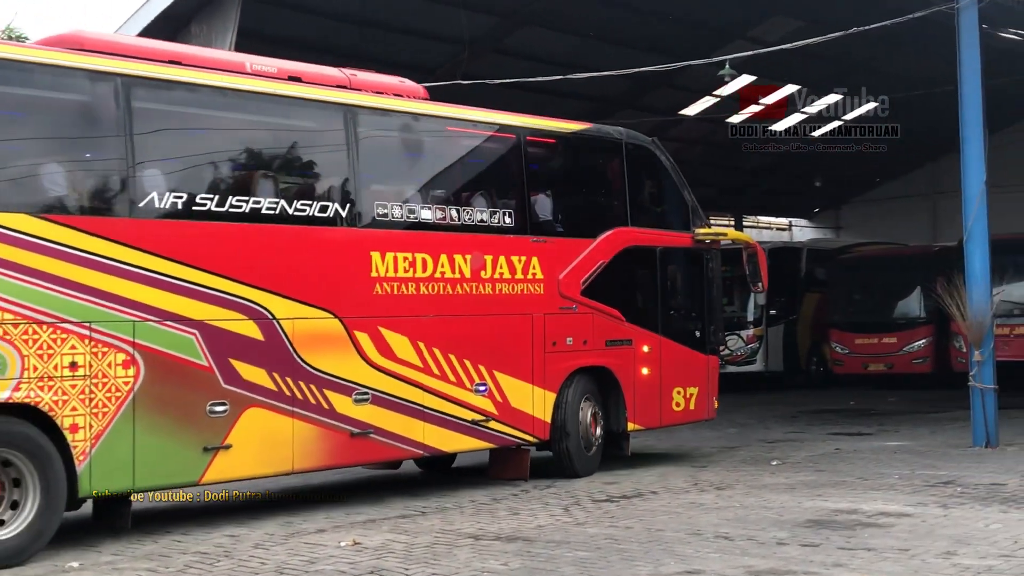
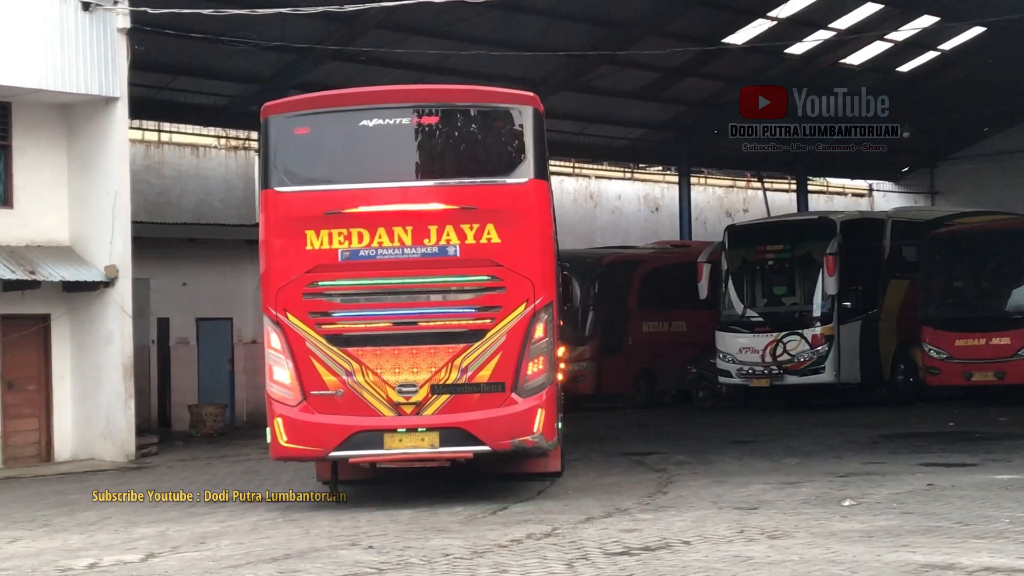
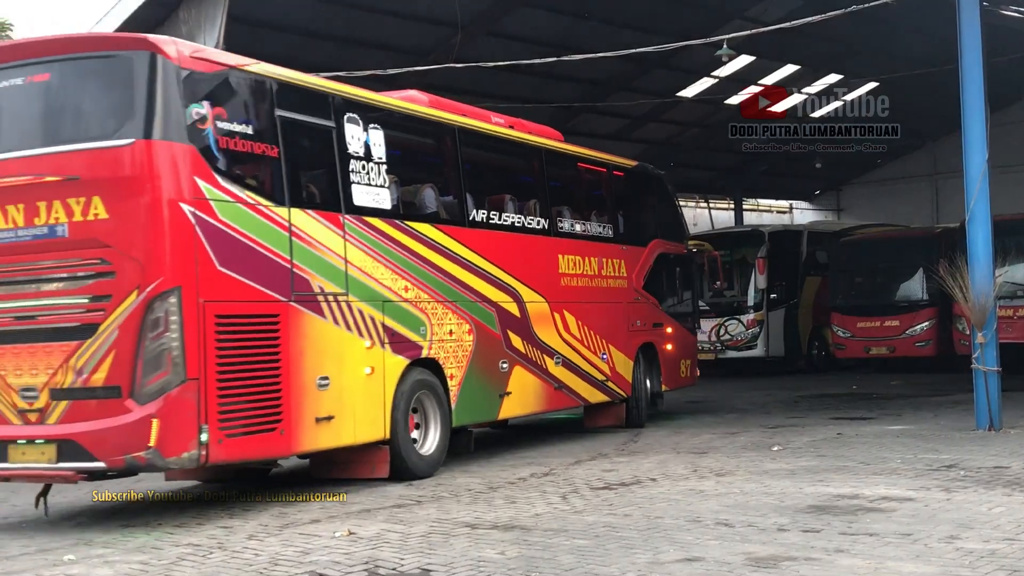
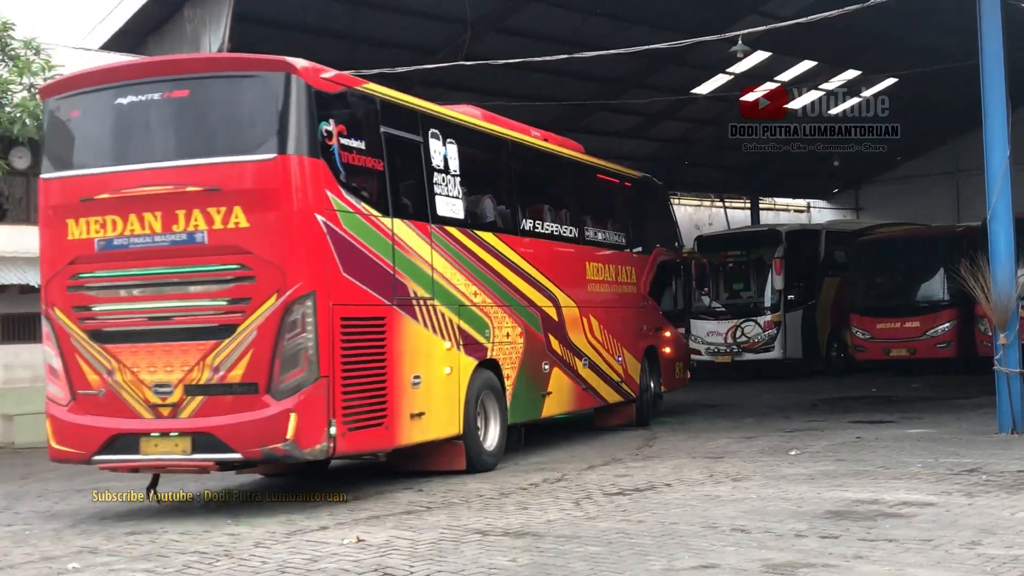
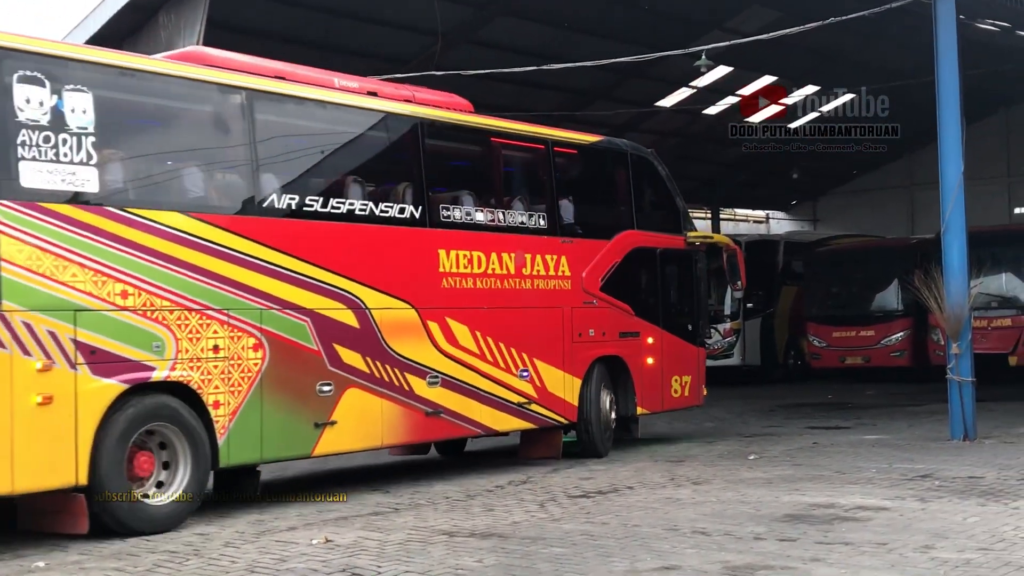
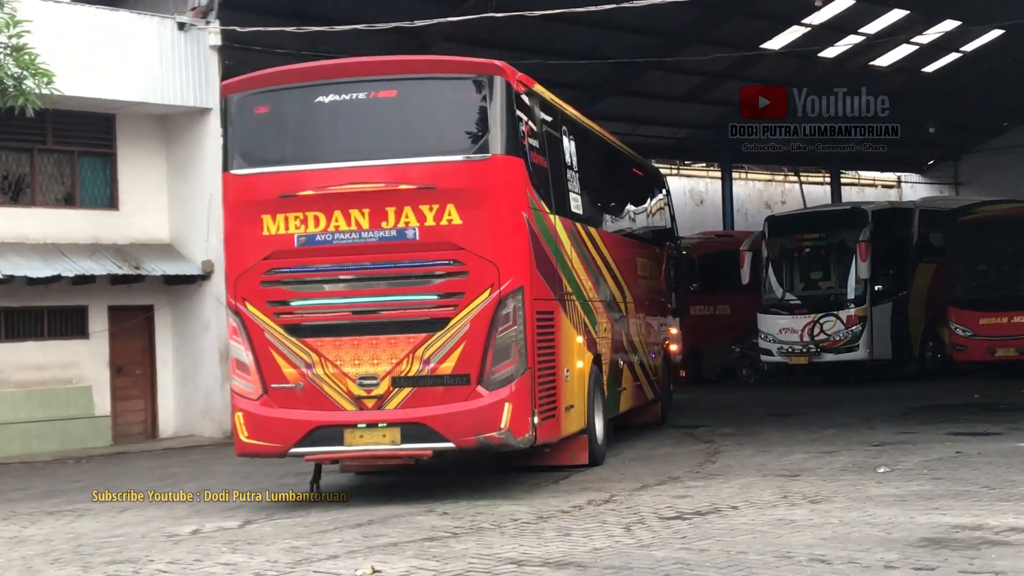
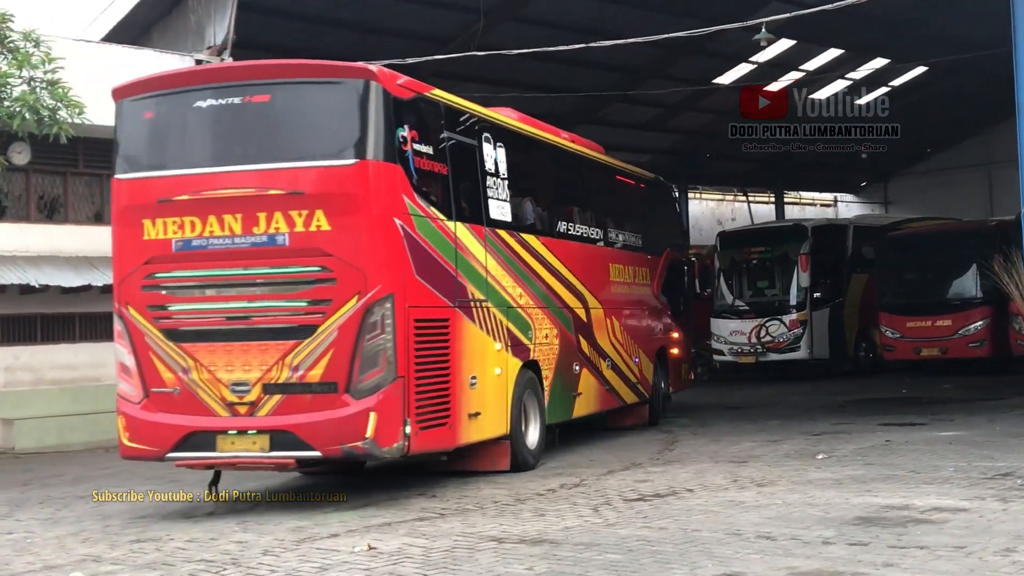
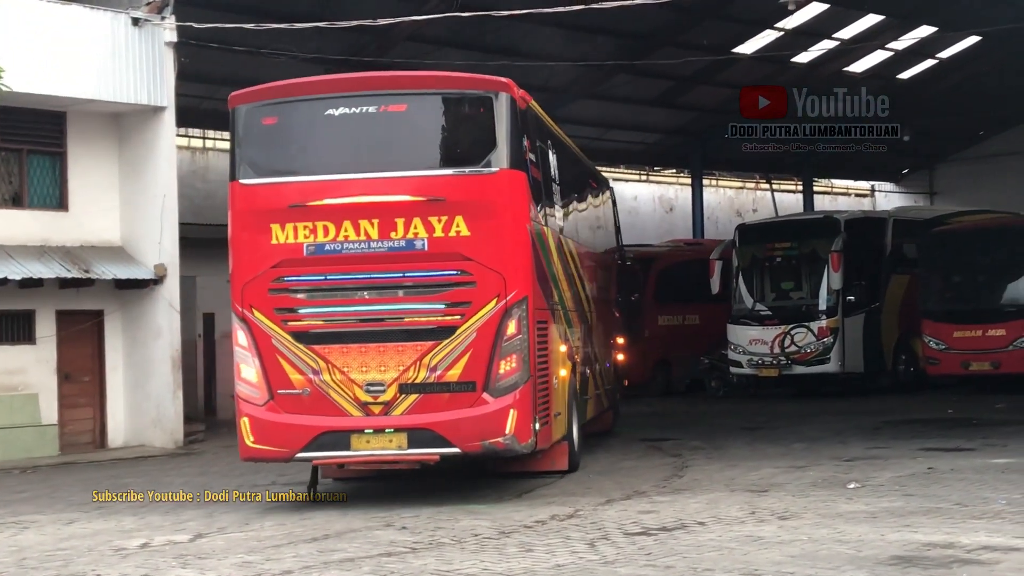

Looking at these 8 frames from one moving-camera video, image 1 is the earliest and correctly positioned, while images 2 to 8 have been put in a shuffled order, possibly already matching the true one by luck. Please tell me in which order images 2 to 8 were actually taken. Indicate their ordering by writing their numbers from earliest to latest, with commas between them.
5, 3, 4, 7, 6, 8, 2
